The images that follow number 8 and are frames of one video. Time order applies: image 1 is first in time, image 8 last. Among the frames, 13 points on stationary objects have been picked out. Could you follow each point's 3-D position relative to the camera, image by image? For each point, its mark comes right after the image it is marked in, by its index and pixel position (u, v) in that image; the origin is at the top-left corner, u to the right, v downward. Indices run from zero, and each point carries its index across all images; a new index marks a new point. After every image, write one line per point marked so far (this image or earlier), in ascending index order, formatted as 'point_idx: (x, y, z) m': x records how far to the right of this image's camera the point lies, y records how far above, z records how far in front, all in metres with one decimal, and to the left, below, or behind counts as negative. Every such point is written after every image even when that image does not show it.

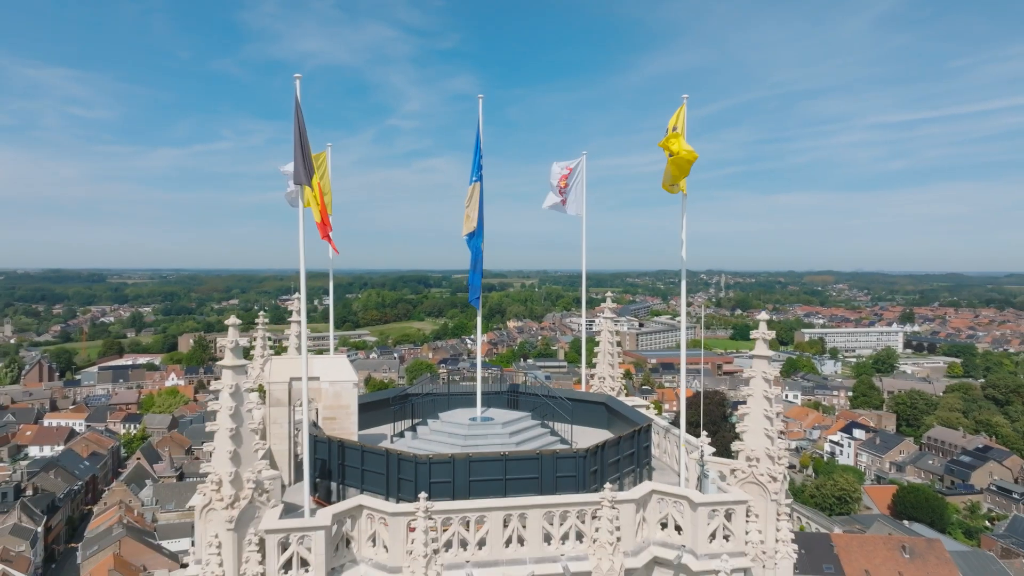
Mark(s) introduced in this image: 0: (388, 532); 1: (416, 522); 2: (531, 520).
0: (-0.9, -1.7, +5.0) m
1: (-0.7, -1.7, +4.9) m
2: (+0.2, -1.6, +5.1) m
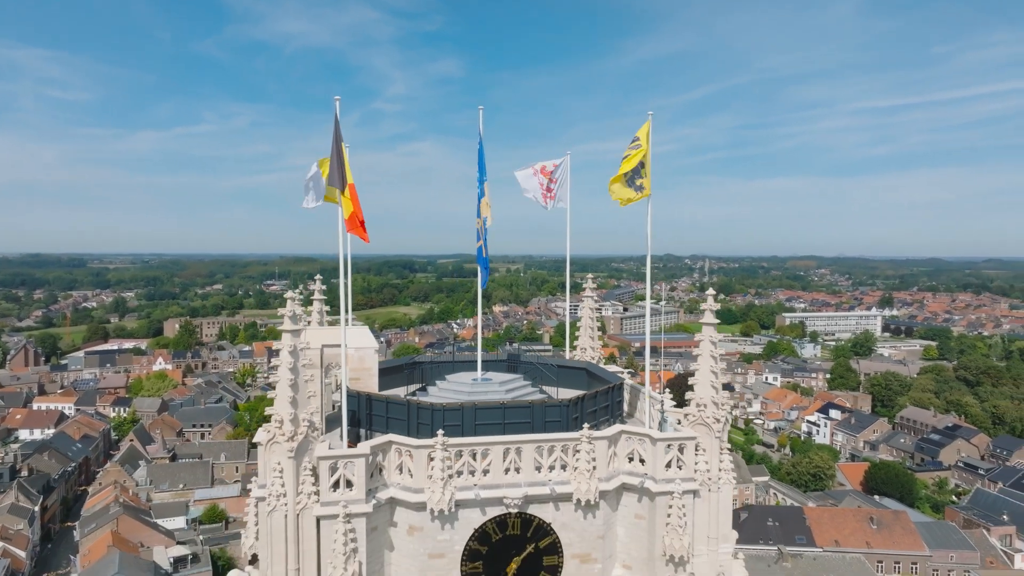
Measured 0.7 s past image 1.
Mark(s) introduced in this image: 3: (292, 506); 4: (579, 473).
0: (-0.9, -1.6, +6.3) m
1: (-0.7, -1.6, +6.2) m
2: (+0.1, -1.5, +6.5) m
3: (-1.9, -1.8, +5.9) m
4: (+0.6, -1.7, +6.5) m
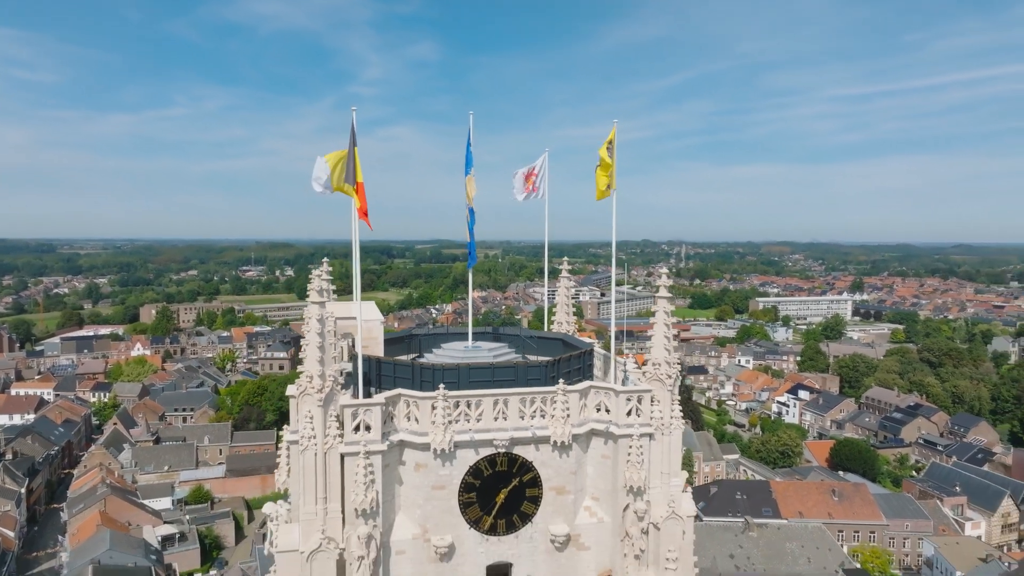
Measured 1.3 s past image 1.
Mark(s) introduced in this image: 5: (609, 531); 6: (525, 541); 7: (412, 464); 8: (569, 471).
0: (-1.0, -1.3, +7.6) m
1: (-0.8, -1.3, +7.6) m
2: (0.0, -1.2, +7.8) m
3: (-2.0, -1.6, +7.2) m
4: (+0.5, -1.4, +7.9) m
5: (+1.1, -2.8, +8.2) m
6: (+0.1, -3.0, +8.0) m
7: (-1.1, -1.9, +7.7) m
8: (+0.6, -2.1, +8.1) m
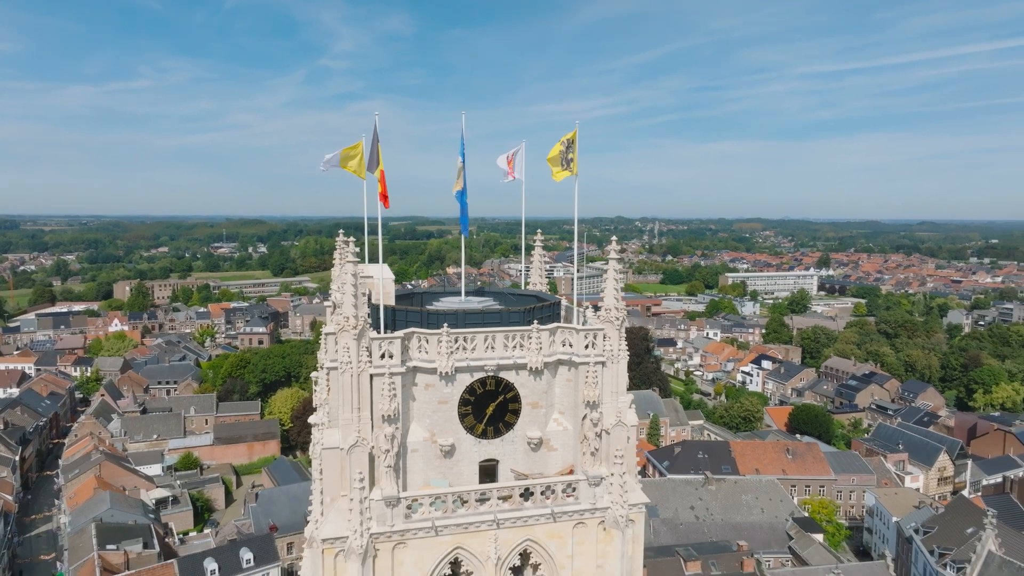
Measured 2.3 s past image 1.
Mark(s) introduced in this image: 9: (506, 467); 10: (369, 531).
0: (-1.2, -0.8, +10.1) m
1: (-1.0, -0.8, +10.0) m
2: (-0.2, -0.7, +10.3) m
3: (-2.2, -1.1, +9.6) m
4: (+0.3, -0.9, +10.4) m
5: (+0.9, -2.3, +10.7) m
6: (-0.1, -2.4, +10.6) m
7: (-1.3, -1.4, +10.1) m
8: (+0.4, -1.6, +10.6) m
9: (-0.1, -2.7, +10.6) m
10: (-1.9, -3.3, +9.7) m
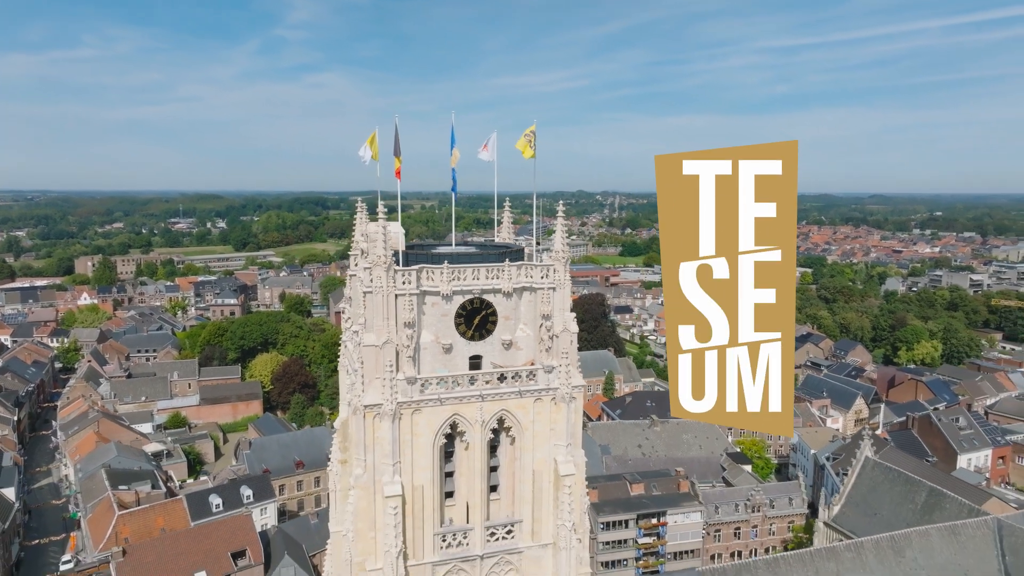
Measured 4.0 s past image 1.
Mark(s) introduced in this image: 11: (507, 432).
0: (-1.6, +0.3, +14.6) m
1: (-1.5, +0.3, +14.6) m
2: (-0.6, +0.4, +14.9) m
3: (-2.6, 0.0, +14.2) m
4: (-0.2, +0.2, +15.0) m
5: (+0.5, -1.1, +15.5) m
6: (-0.6, -1.3, +15.3) m
7: (-1.7, -0.3, +14.7) m
8: (0.0, -0.5, +15.3) m
9: (-0.5, -1.6, +15.3) m
10: (-2.3, -2.3, +14.3) m
11: (-0.1, -3.2, +15.6) m
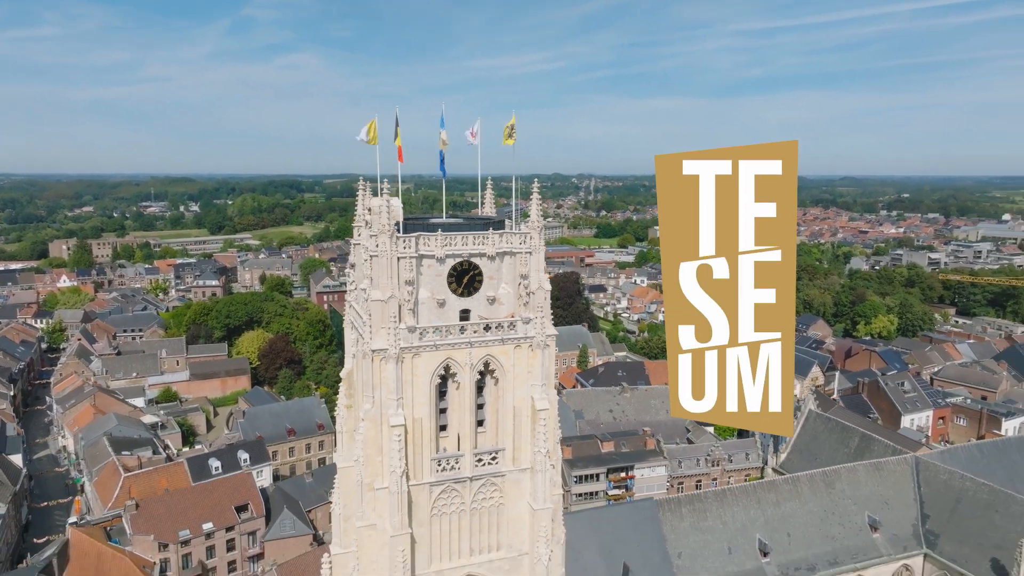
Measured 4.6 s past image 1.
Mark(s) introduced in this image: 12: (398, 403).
0: (-2.0, +1.2, +17.4) m
1: (-1.9, +1.2, +17.4) m
2: (-1.1, +1.3, +17.7) m
3: (-3.0, +0.8, +16.9) m
4: (-0.6, +1.1, +17.8) m
5: (0.0, -0.2, +18.3) m
6: (-1.0, -0.4, +18.1) m
7: (-2.1, +0.6, +17.5) m
8: (-0.5, +0.4, +18.1) m
9: (-1.0, -0.7, +18.1) m
10: (-2.7, -1.4, +17.1) m
11: (-0.5, -2.3, +18.5) m
12: (-2.8, -2.8, +17.3) m
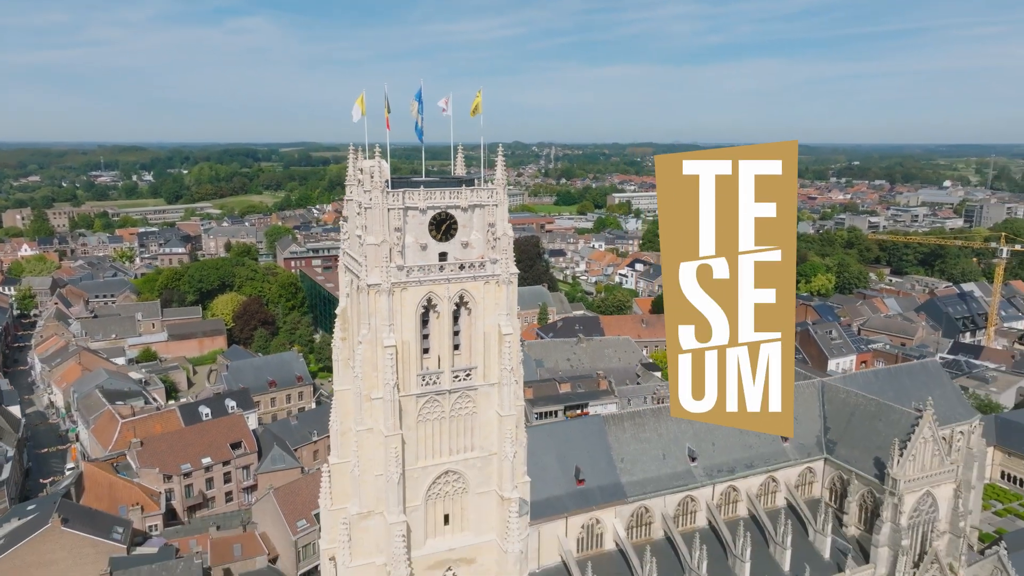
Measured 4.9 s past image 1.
0: (-3.0, +2.8, +21.1) m
1: (-2.8, +2.8, +21.1) m
2: (-2.0, +2.9, +21.5) m
3: (-3.9, +2.4, +20.6) m
4: (-1.5, +2.8, +21.7) m
5: (-0.9, +1.5, +22.3) m
6: (-2.0, +1.2, +22.0) m
7: (-3.1, +2.2, +21.3) m
8: (-1.4, +2.1, +22.0) m
9: (-1.9, +1.0, +22.0) m
10: (-3.6, +0.2, +21.0) m
11: (-1.5, -0.6, +22.4) m
12: (-3.7, -1.2, +21.2) m
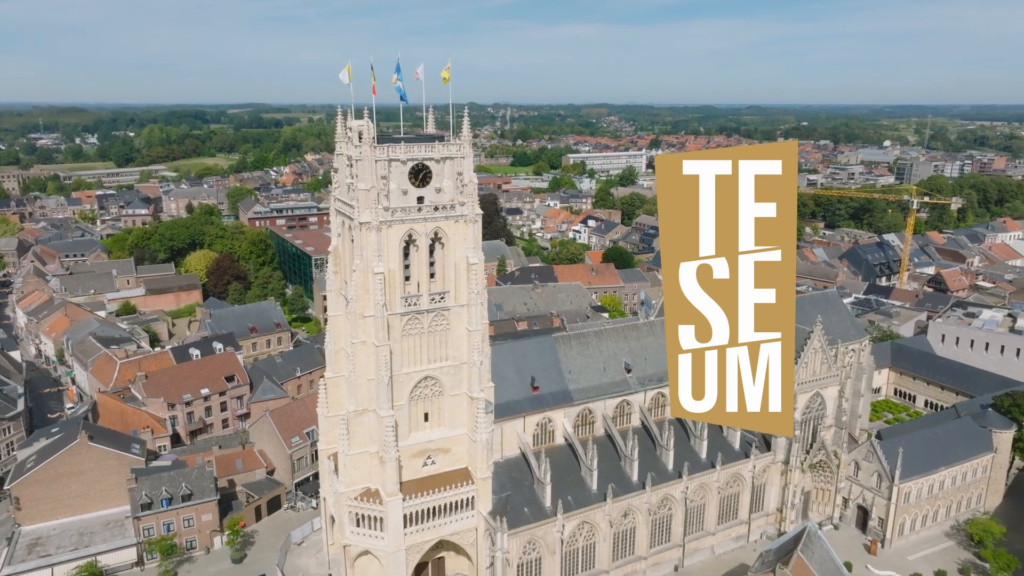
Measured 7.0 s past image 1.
0: (-4.3, +5.1, +25.8) m
1: (-4.1, +5.1, +25.8) m
2: (-3.4, +5.3, +26.2) m
3: (-5.1, +4.7, +25.2) m
4: (-2.9, +5.1, +26.4) m
5: (-2.3, +3.9, +27.1) m
6: (-3.3, +3.6, +26.8) m
7: (-4.4, +4.5, +26.0) m
8: (-2.8, +4.5, +26.7) m
9: (-3.3, +3.4, +26.9) m
10: (-4.9, +2.5, +25.7) m
11: (-2.8, +1.8, +27.4) m
12: (-4.9, +1.1, +26.0) m
